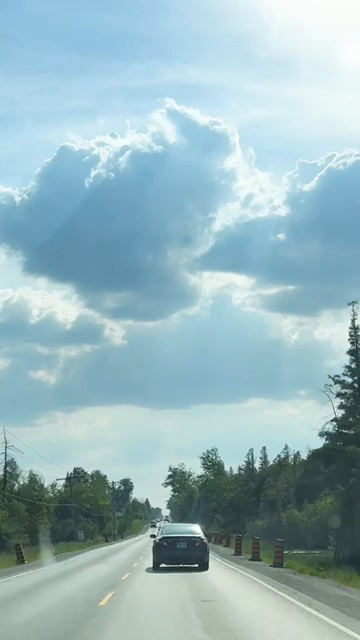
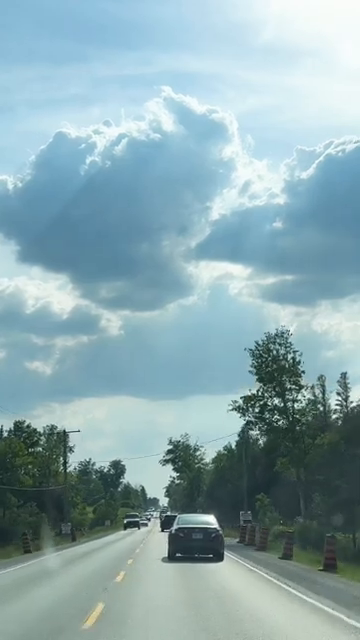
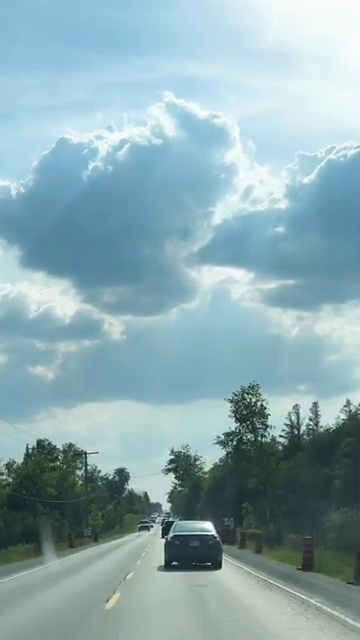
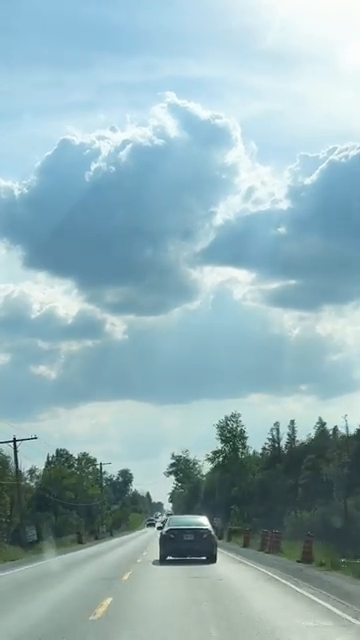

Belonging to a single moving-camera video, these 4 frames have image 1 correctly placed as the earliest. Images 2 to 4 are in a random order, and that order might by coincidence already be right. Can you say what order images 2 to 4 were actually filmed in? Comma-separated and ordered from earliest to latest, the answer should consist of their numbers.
4, 3, 2
